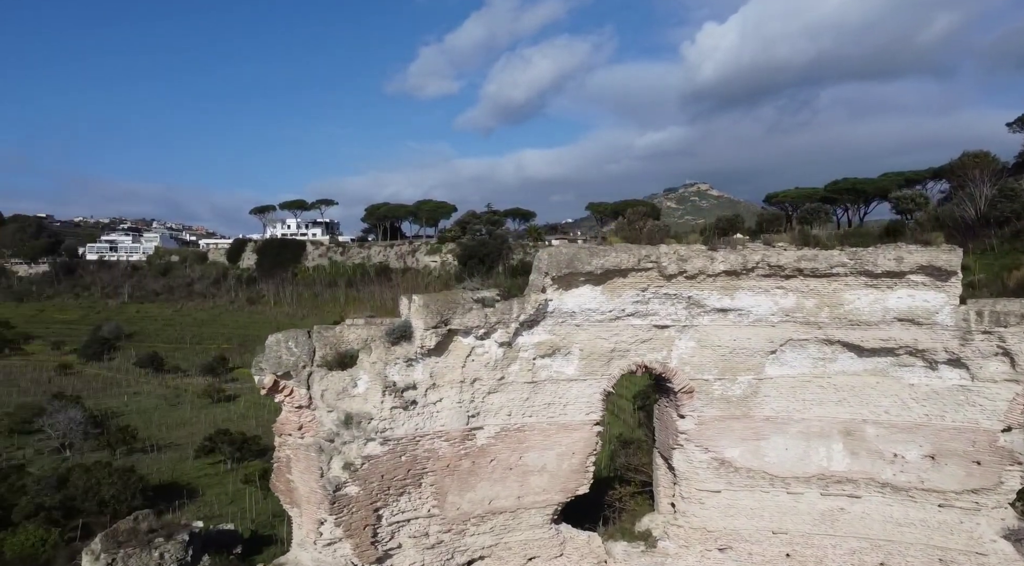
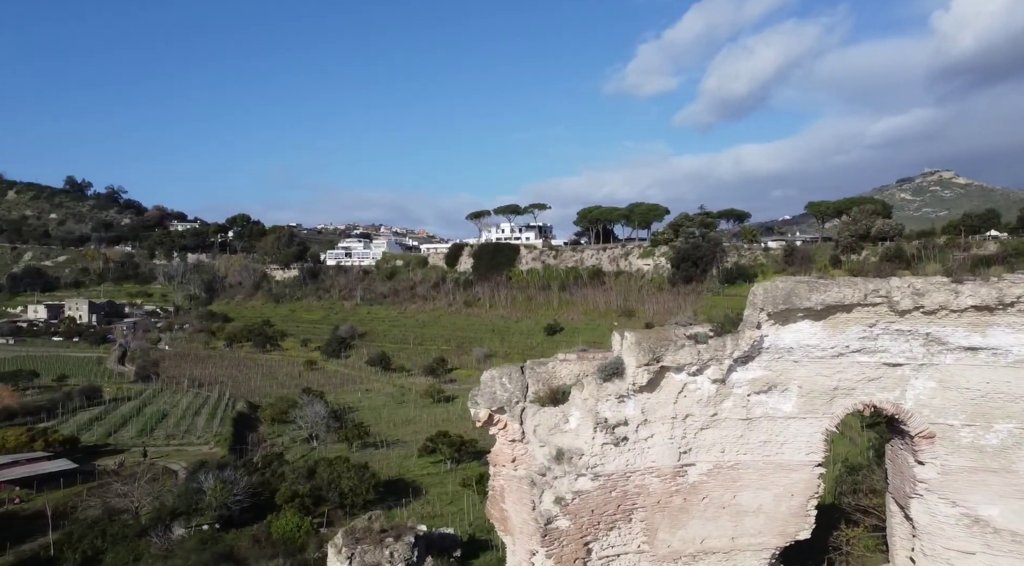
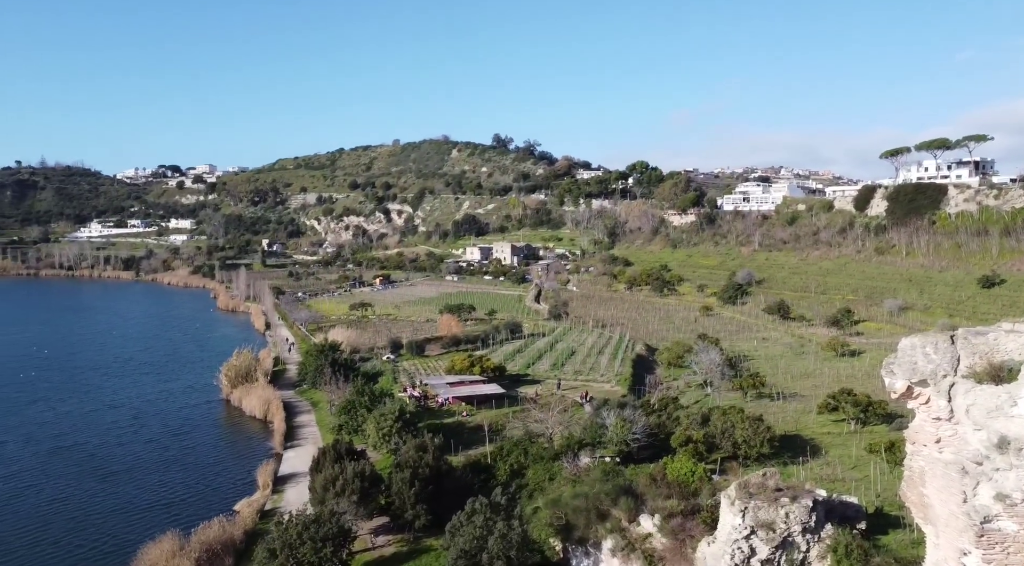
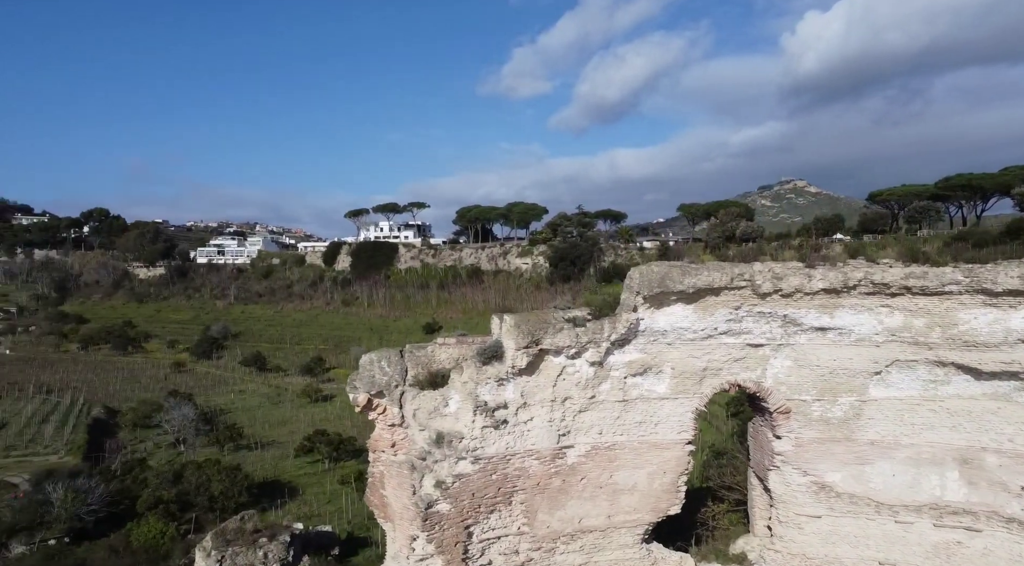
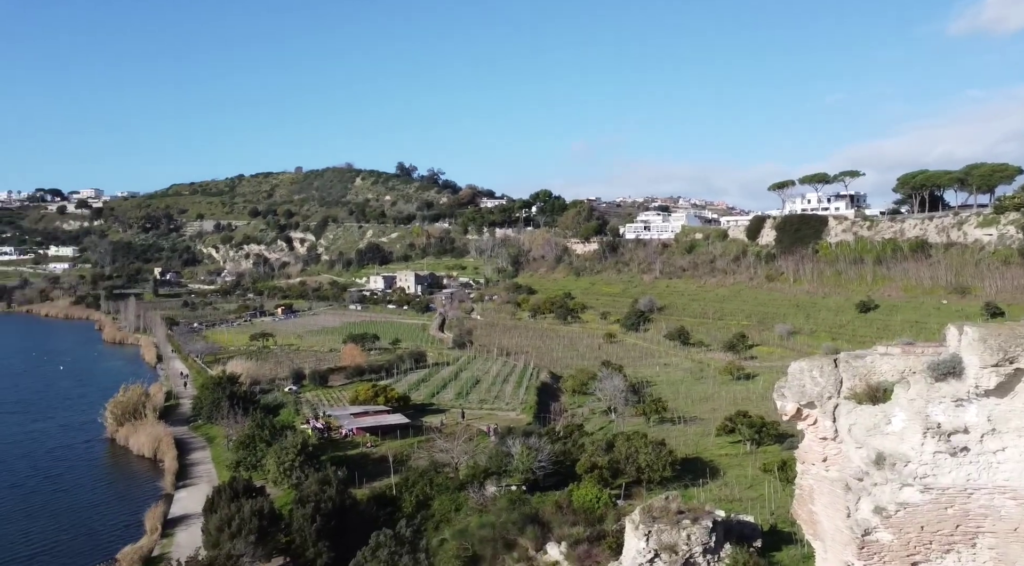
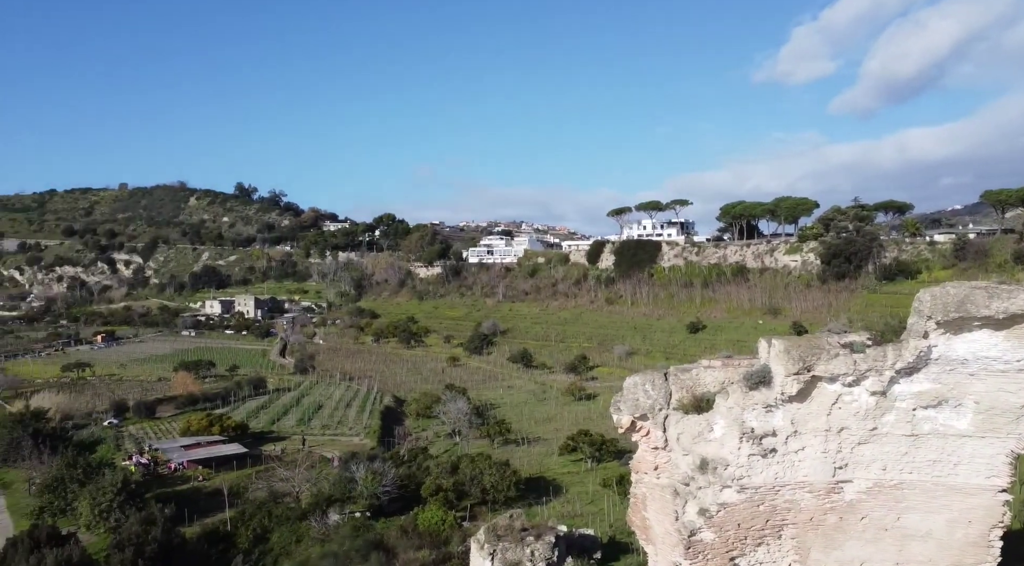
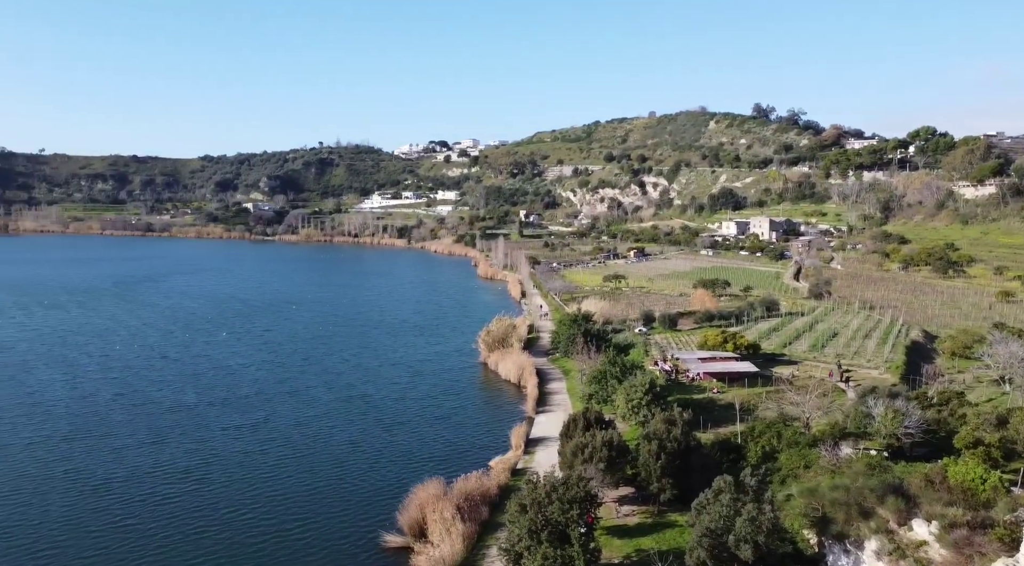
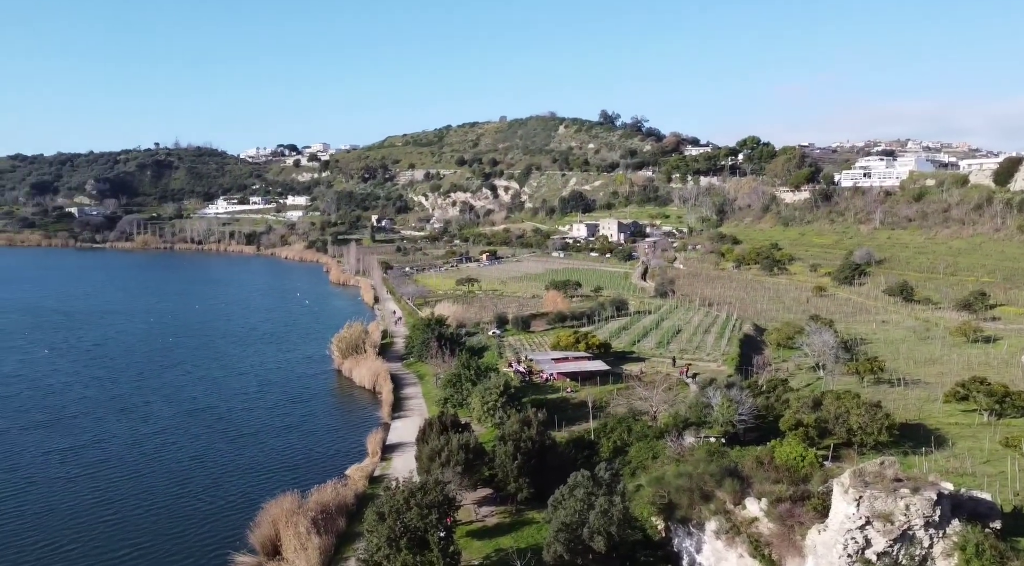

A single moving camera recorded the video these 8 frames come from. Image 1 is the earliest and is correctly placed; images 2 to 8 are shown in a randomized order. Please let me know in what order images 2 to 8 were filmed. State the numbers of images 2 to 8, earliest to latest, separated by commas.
4, 2, 6, 5, 3, 8, 7
